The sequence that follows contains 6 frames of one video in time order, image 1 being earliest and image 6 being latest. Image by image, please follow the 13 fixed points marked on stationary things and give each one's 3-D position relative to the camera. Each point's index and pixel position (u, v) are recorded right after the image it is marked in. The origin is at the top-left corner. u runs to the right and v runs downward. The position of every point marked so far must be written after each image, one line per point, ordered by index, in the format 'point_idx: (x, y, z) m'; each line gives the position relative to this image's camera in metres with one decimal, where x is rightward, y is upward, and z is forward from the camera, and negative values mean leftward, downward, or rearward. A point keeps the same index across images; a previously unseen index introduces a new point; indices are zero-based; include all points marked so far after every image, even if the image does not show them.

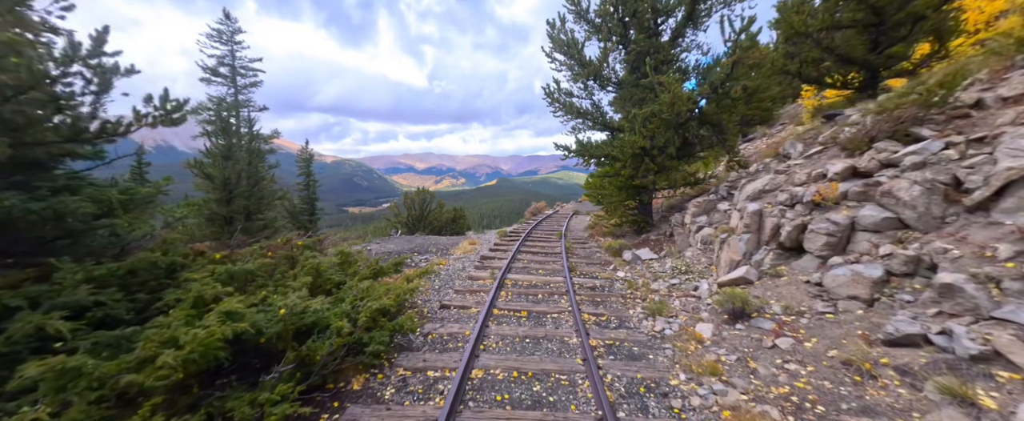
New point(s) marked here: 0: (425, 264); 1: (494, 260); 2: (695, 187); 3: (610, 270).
0: (-2.7, -1.6, +10.1) m
1: (-0.6, -1.6, +10.4) m
2: (+6.7, +0.8, +12.3) m
3: (+2.7, -1.7, +9.3) m
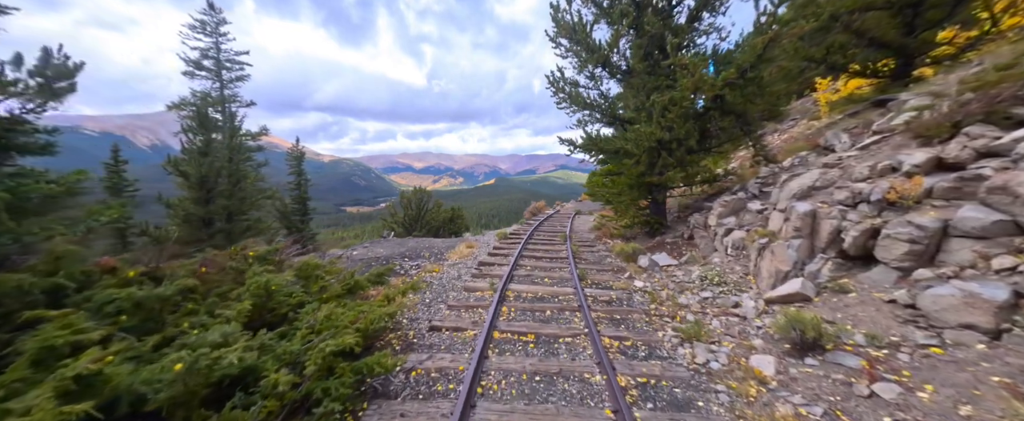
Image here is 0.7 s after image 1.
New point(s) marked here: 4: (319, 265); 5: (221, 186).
0: (-2.6, -1.7, +8.9) m
1: (-0.5, -1.6, +9.3) m
2: (+6.7, +0.8, +11.2) m
3: (+2.8, -1.7, +8.1) m
4: (-3.0, -0.9, +5.3) m
5: (-14.0, +1.2, +16.1) m
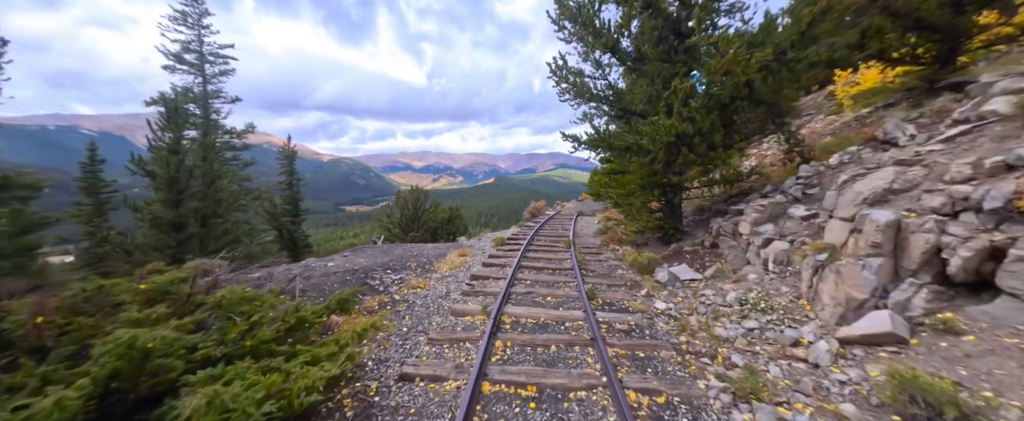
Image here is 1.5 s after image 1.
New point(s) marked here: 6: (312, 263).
0: (-2.7, -1.8, +7.7) m
1: (-0.6, -1.7, +8.0) m
2: (+6.7, +0.7, +9.9) m
3: (+2.7, -1.8, +6.9) m
4: (-3.1, -1.0, +4.0) m
5: (-14.1, +1.1, +14.8) m
6: (-5.4, -1.4, +9.0) m
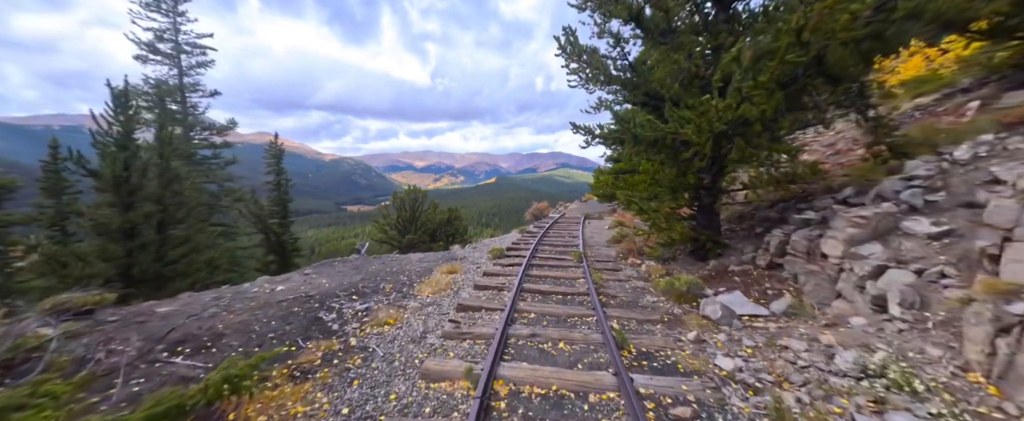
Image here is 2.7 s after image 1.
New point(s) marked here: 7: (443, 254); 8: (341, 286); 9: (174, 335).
0: (-2.7, -2.0, +5.7) m
1: (-0.6, -1.9, +6.1) m
2: (+6.6, +0.5, +7.9) m
3: (+2.7, -2.0, +4.9) m
4: (-3.1, -1.2, +2.1) m
5: (-14.1, +0.9, +12.9) m
6: (-5.4, -1.6, +7.0) m
7: (-2.5, -1.6, +11.9) m
8: (-3.9, -1.7, +7.5) m
9: (-4.7, -1.8, +4.7) m
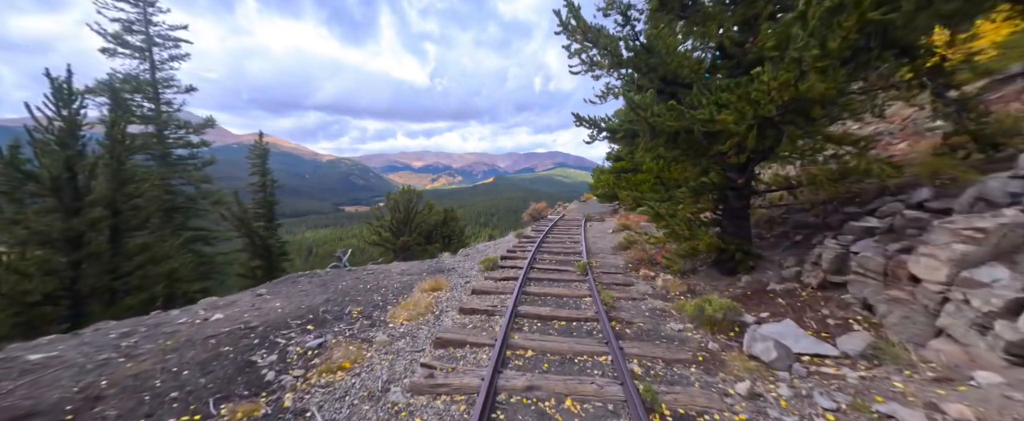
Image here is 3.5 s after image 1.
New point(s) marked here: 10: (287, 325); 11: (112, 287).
0: (-2.8, -2.1, +4.3) m
1: (-0.7, -2.0, +4.7) m
2: (+6.5, +0.4, +6.6) m
3: (+2.6, -2.1, +3.6) m
4: (-3.2, -1.4, +0.7) m
5: (-14.3, +0.7, +11.5) m
6: (-5.6, -1.8, +5.7) m
7: (-2.6, -1.7, +10.6) m
8: (-4.0, -1.9, +6.2) m
9: (-4.9, -1.9, +3.3) m
10: (-3.8, -1.9, +5.6) m
11: (-13.2, -2.6, +11.0) m
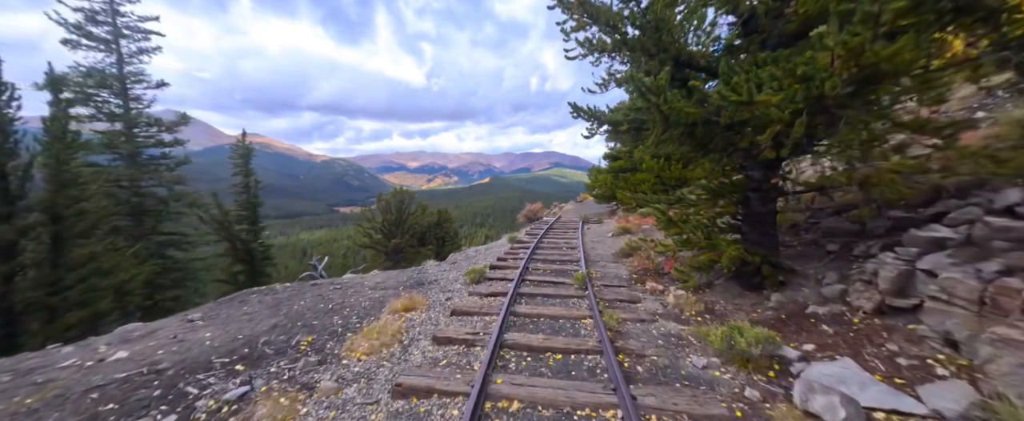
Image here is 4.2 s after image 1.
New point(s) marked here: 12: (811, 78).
0: (-3.0, -2.3, +3.2) m
1: (-1.0, -2.2, +3.6) m
2: (+6.3, +0.4, +5.5) m
3: (+2.4, -2.2, +2.5) m
4: (-3.4, -1.5, -0.5) m
5: (-14.6, +0.5, +10.2) m
6: (-5.8, -1.9, +4.5) m
7: (-2.9, -1.8, +9.4) m
8: (-4.2, -2.0, +5.0) m
9: (-5.1, -2.1, +2.1) m
10: (-4.0, -2.1, +4.4) m
11: (-13.5, -2.7, +9.7) m
12: (+3.2, +1.4, +3.6) m
